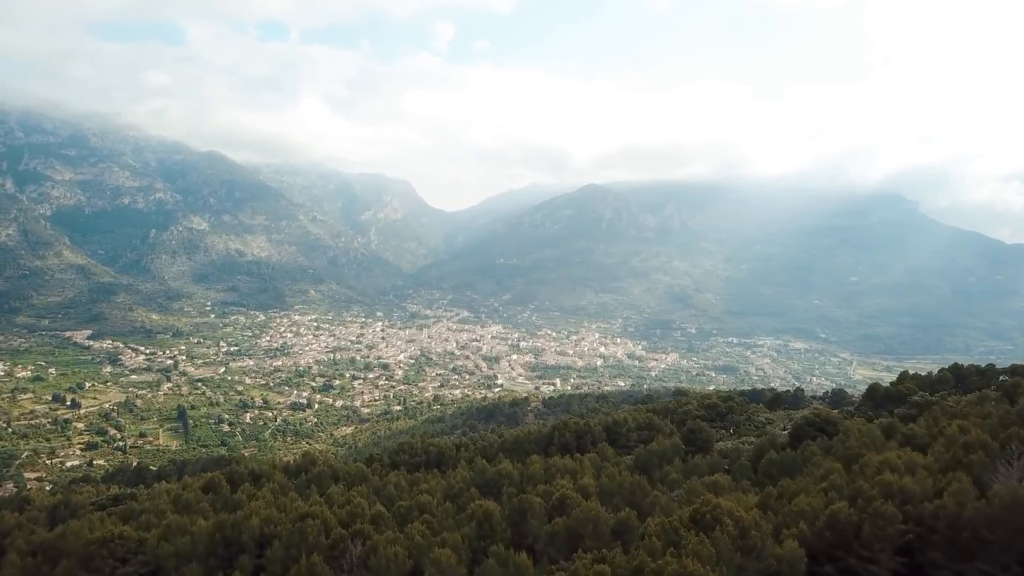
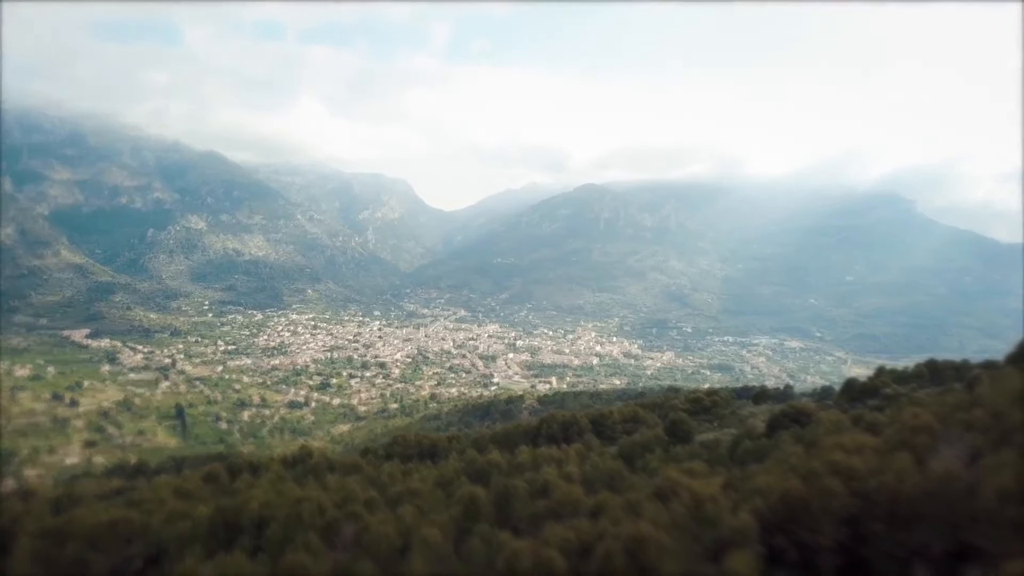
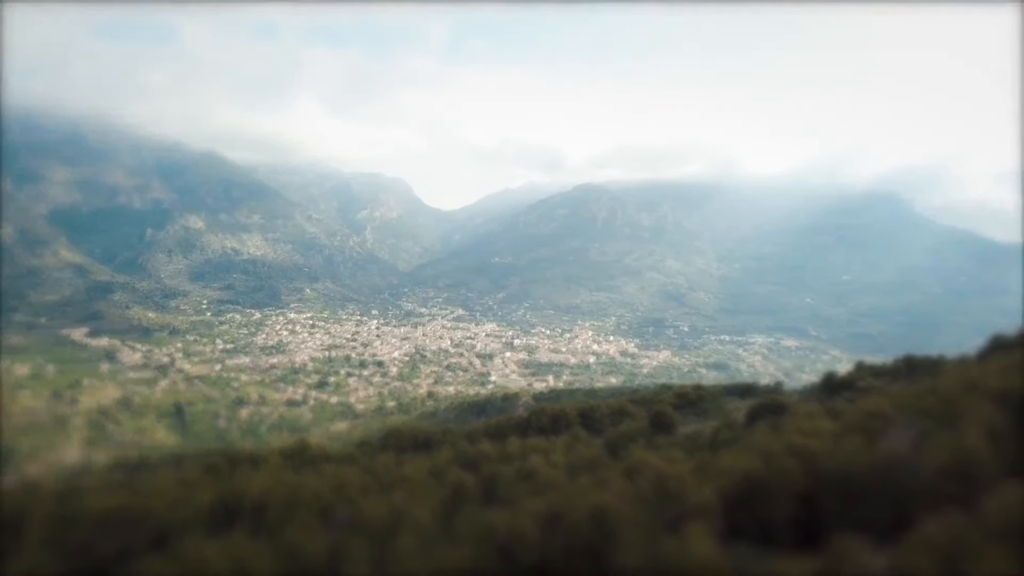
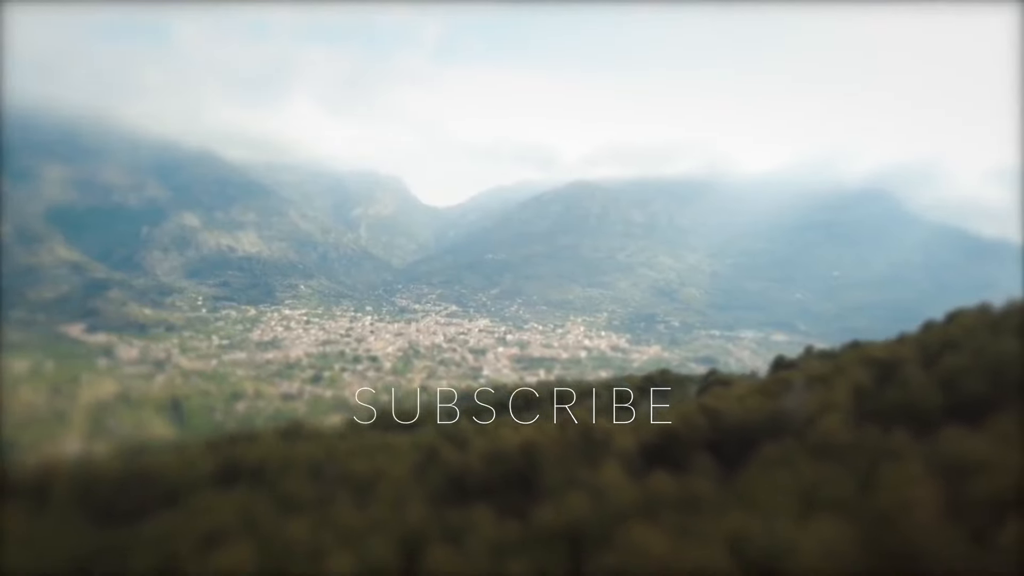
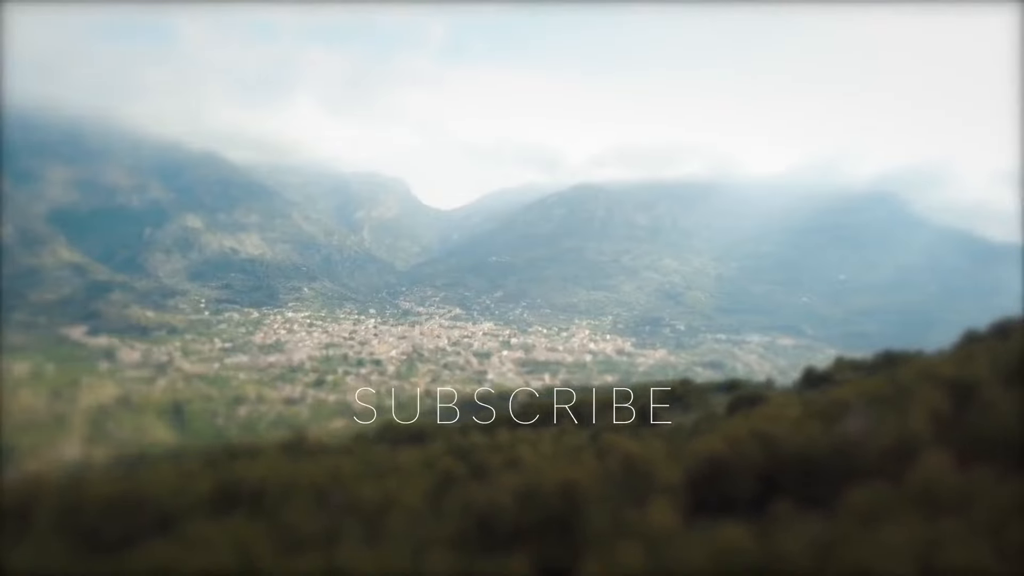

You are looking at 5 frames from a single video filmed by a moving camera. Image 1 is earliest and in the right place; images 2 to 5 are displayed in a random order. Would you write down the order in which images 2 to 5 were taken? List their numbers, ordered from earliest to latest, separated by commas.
2, 3, 5, 4
